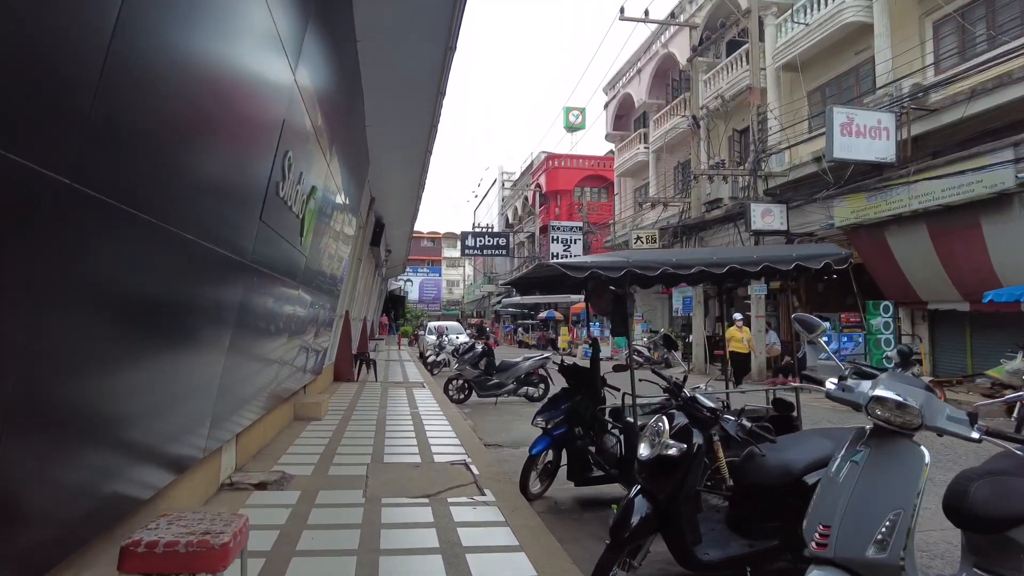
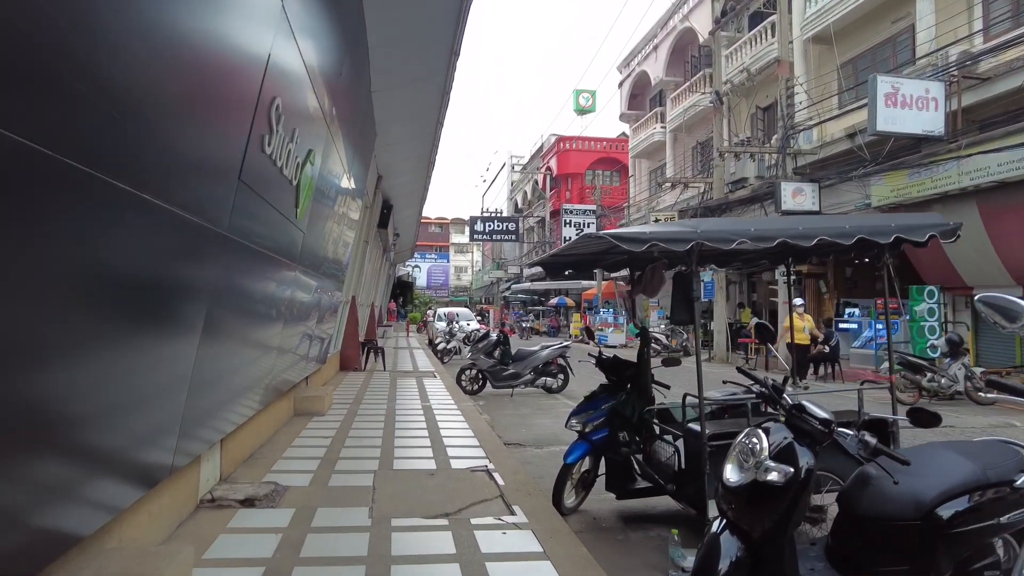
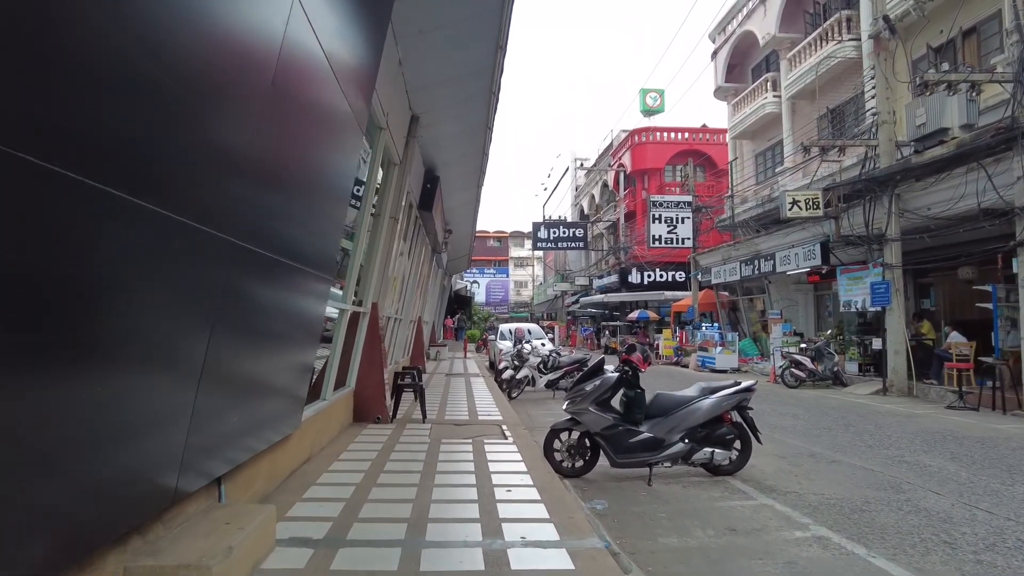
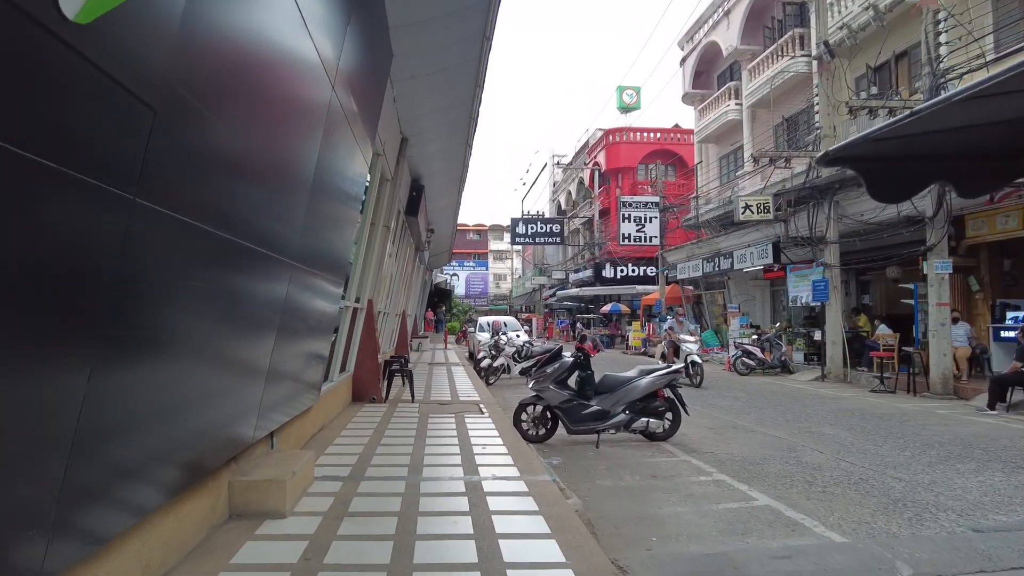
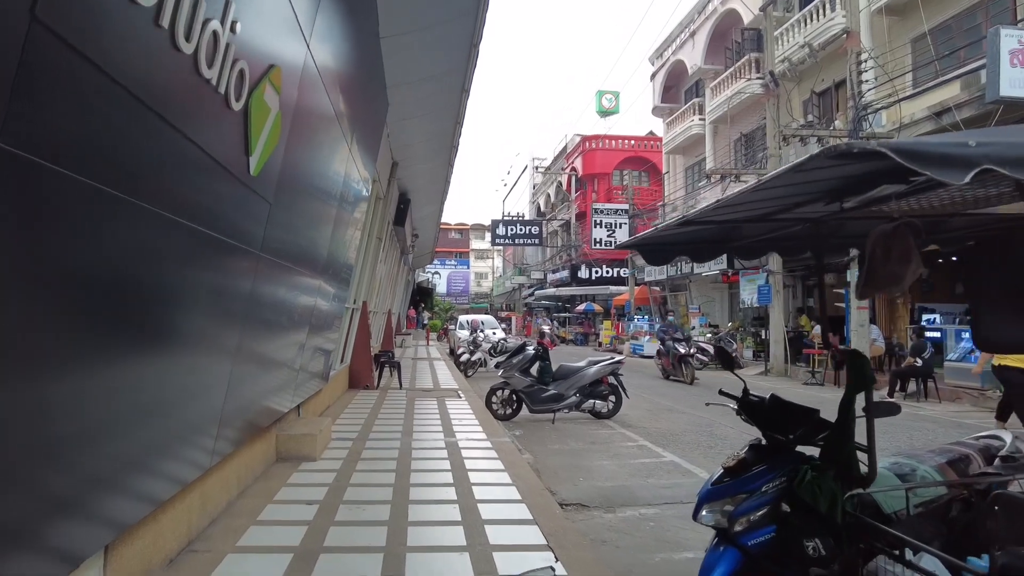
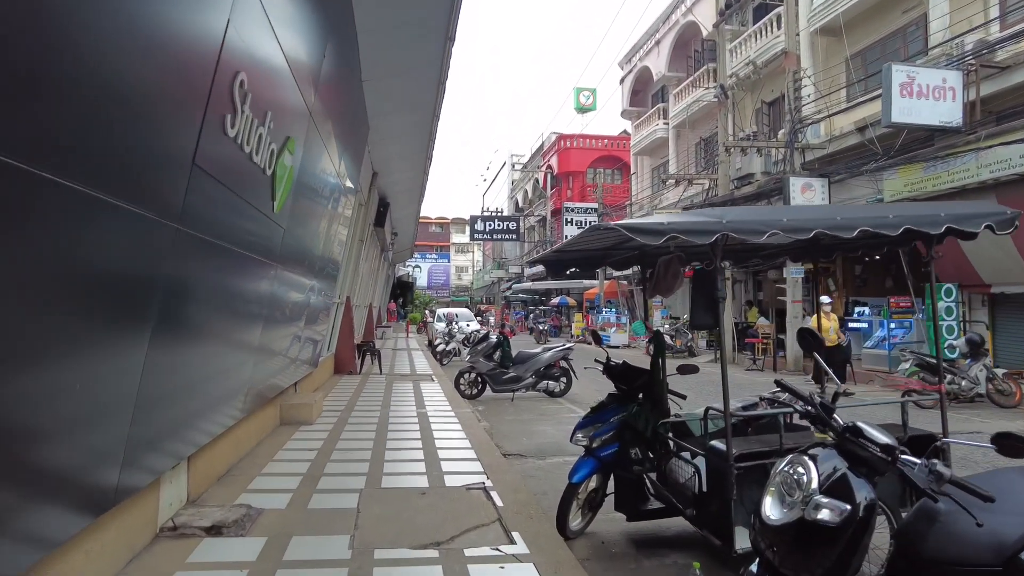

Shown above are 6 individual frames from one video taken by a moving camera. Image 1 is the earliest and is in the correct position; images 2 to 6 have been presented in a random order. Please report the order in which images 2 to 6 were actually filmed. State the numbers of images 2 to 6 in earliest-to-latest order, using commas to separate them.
2, 6, 5, 4, 3
